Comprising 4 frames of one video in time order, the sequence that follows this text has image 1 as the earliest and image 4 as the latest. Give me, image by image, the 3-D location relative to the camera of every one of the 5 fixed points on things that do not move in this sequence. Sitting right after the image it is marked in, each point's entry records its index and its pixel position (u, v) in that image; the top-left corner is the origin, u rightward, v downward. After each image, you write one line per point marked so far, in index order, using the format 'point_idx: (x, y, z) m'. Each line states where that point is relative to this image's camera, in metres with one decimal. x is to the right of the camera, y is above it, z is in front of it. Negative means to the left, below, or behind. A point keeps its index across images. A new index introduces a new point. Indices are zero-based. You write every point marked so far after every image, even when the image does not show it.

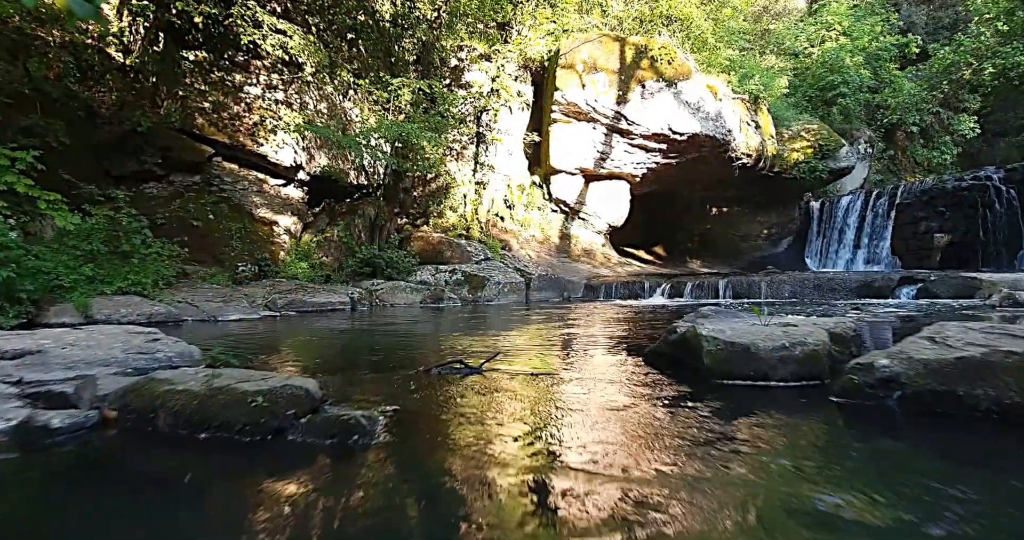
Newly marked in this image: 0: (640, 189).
0: (+3.6, +2.3, +17.4) m
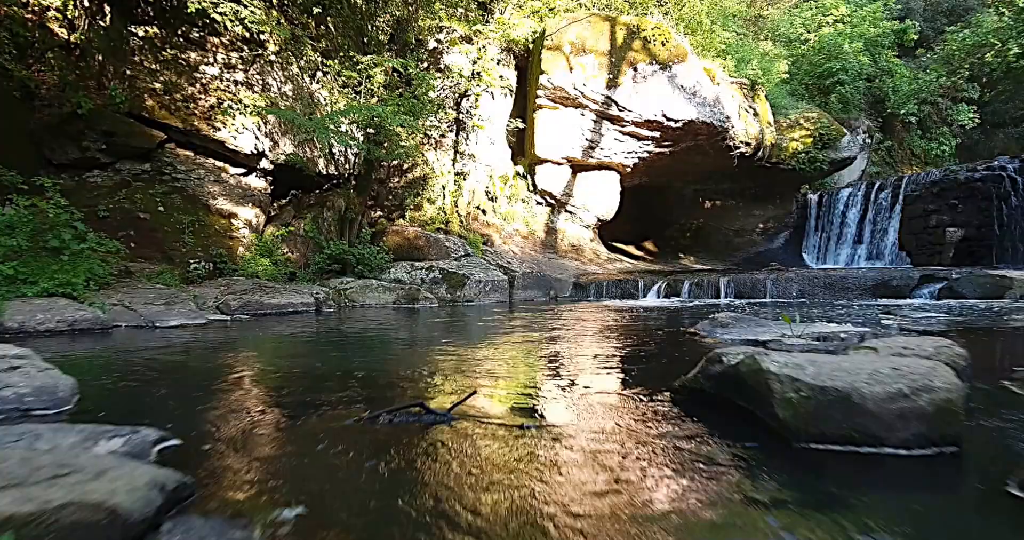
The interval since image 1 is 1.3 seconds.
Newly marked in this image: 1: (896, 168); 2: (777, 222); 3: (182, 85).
0: (+3.1, +2.4, +16.5) m
1: (+12.1, +3.2, +20.2) m
2: (+7.9, +1.5, +18.7) m
3: (-5.2, +2.9, +10.1) m
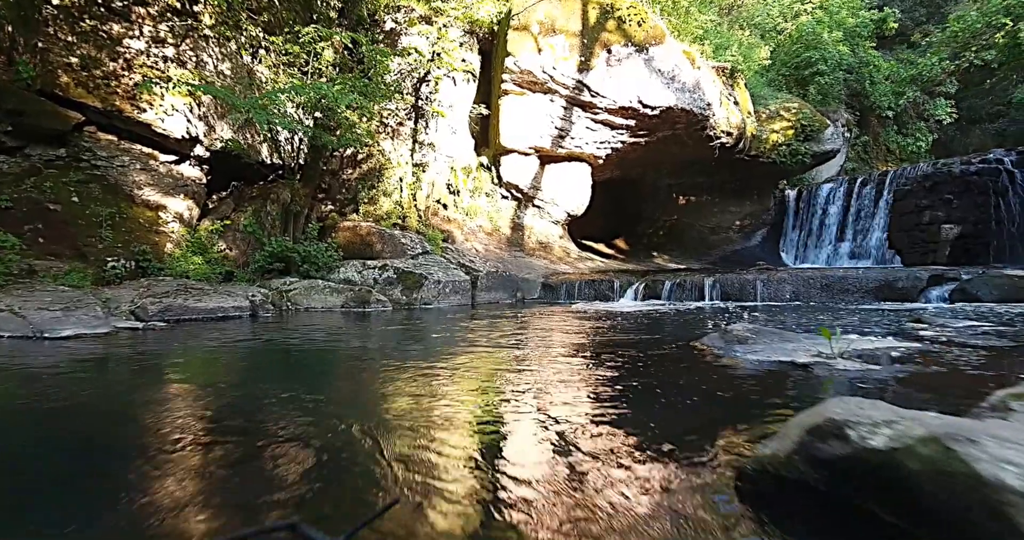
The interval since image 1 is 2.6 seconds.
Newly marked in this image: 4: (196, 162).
0: (+2.2, +2.4, +15.6) m
1: (+11.0, +3.2, +19.8) m
2: (+6.9, +1.5, +18.1) m
3: (-5.7, +2.9, +8.7) m
4: (-4.8, +1.6, +9.5) m
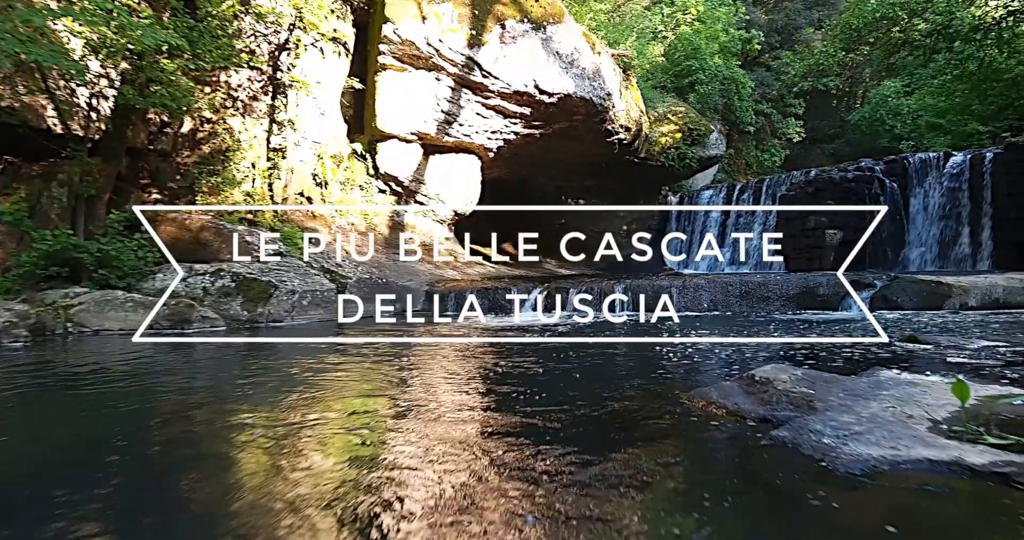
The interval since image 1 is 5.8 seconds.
0: (-0.5, +2.3, +14.1) m
1: (+7.2, +3.0, +20.0) m
2: (+3.6, +1.3, +17.5) m
3: (-7.0, +2.9, +5.8) m
4: (-6.2, +1.6, +6.7) m
